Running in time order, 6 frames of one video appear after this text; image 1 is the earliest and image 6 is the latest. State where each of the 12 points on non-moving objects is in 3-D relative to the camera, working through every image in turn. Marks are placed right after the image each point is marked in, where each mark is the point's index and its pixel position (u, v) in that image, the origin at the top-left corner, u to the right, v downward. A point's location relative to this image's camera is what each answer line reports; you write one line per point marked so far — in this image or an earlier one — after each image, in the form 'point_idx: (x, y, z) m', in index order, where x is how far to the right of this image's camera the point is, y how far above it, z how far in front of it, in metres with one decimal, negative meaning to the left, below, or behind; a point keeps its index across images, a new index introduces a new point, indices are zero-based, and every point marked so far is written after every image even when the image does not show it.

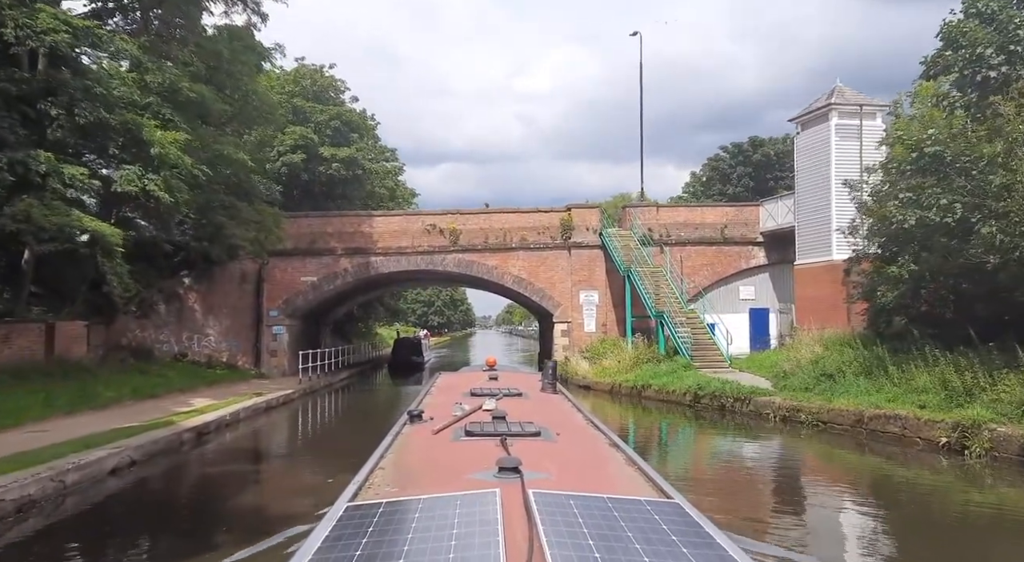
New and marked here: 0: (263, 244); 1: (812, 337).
0: (-8.4, +1.2, +19.3) m
1: (+8.8, -1.7, +17.6) m
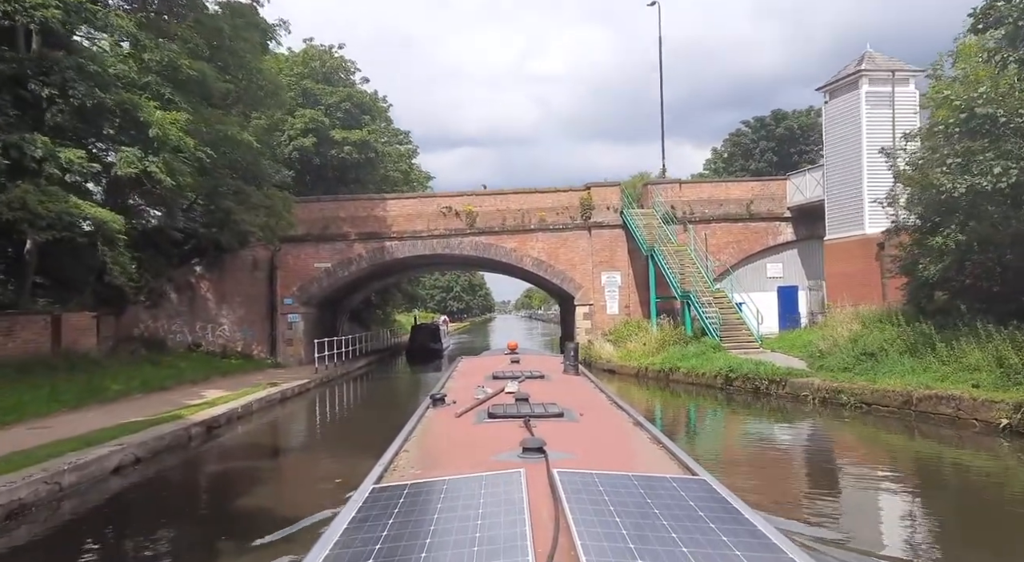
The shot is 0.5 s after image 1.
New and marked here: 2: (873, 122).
0: (-7.8, +1.6, +18.9) m
1: (+9.4, -1.0, +16.7) m
2: (+11.7, +5.1, +19.5) m
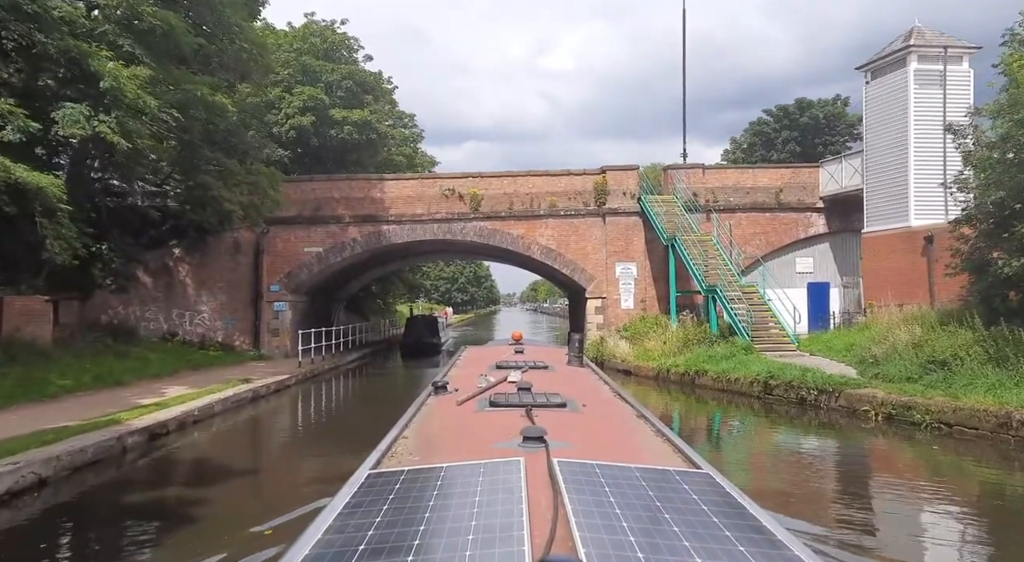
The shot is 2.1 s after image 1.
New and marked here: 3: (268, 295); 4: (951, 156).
0: (-7.6, +2.1, +17.2) m
1: (+9.6, -0.9, +14.9) m
2: (+12.0, +5.2, +17.6) m
3: (-8.2, -0.5, +19.9) m
4: (+12.9, +3.7, +17.7) m
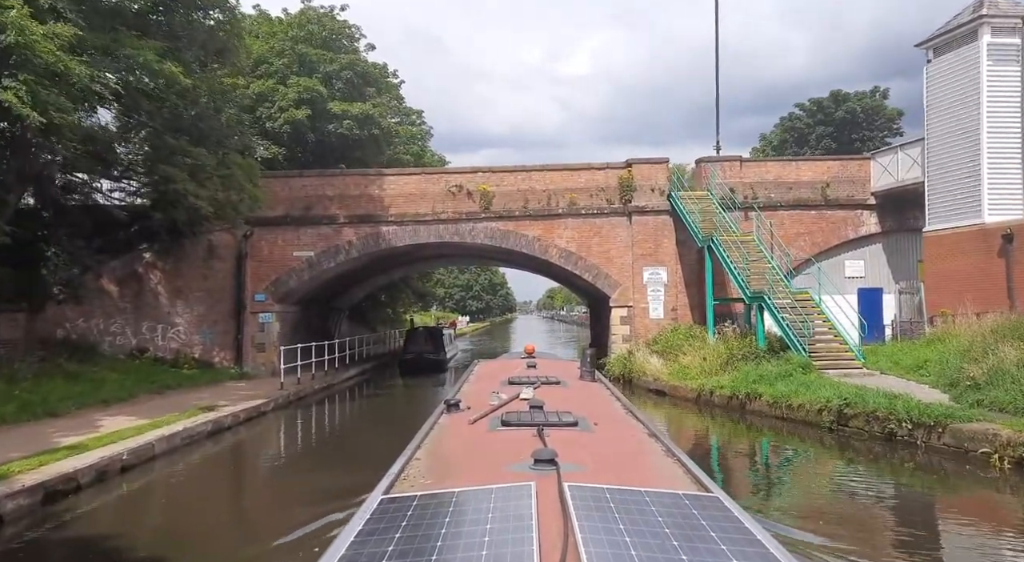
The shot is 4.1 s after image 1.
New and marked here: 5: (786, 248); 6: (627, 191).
0: (-7.2, +1.9, +15.3) m
1: (+9.9, -1.0, +12.5) m
2: (+12.4, +5.1, +15.3) m
3: (-7.8, -0.7, +18.0) m
4: (+13.3, +3.6, +15.3) m
5: (+8.8, +1.1, +19.2) m
6: (+3.6, +2.8, +18.8) m
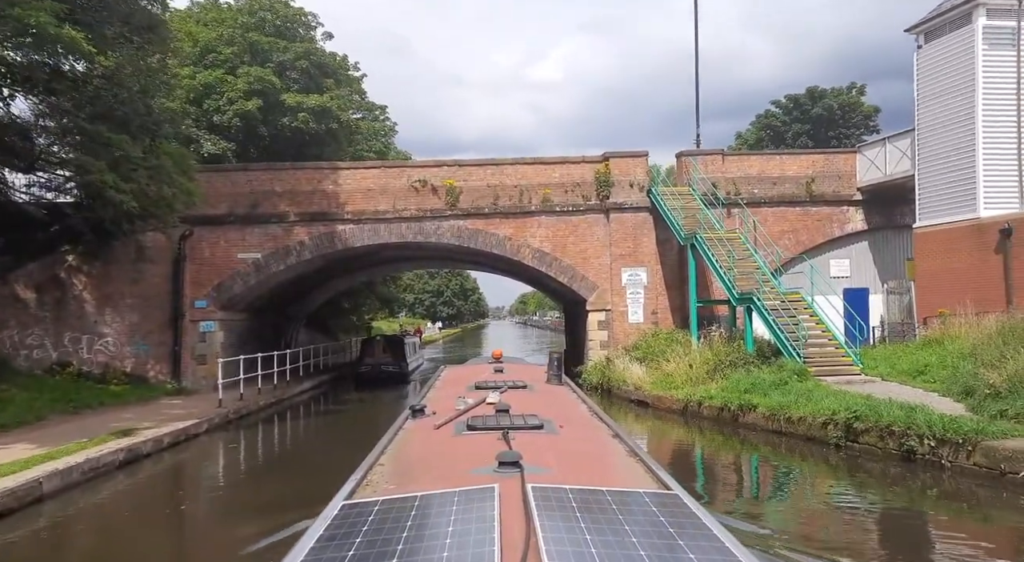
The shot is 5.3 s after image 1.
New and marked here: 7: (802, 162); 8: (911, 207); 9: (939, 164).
0: (-8.0, +1.8, +13.8) m
1: (+9.2, -0.9, +11.6) m
2: (+11.6, +5.1, +14.5) m
3: (-8.6, -0.9, +16.4) m
4: (+12.5, +3.6, +14.5) m
5: (+7.9, +1.1, +18.2) m
6: (+2.6, +2.8, +17.6) m
7: (+9.1, +3.7, +18.8) m
8: (+12.3, +2.3, +18.5) m
9: (+11.1, +3.1, +15.6) m
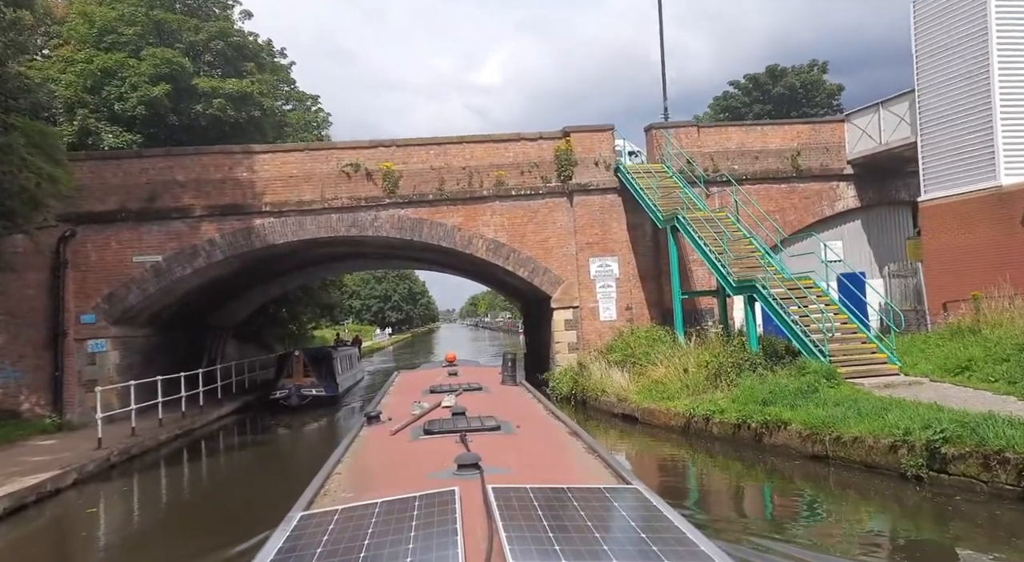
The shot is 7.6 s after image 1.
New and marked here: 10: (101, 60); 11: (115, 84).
0: (-8.9, +1.6, +10.5) m
1: (+8.5, -0.5, +9.6) m
2: (+10.4, +5.7, +12.7) m
3: (-9.6, -1.1, +13.1) m
4: (+11.4, +4.2, +12.7) m
5: (+6.6, +1.4, +16.1) m
6: (+1.4, +2.9, +15.1) m
7: (+7.7, +4.1, +16.7) m
8: (+10.9, +2.8, +16.7) m
9: (+10.0, +3.6, +13.7) m
10: (-13.6, +7.3, +19.6) m
11: (-12.9, +6.4, +19.5) m
